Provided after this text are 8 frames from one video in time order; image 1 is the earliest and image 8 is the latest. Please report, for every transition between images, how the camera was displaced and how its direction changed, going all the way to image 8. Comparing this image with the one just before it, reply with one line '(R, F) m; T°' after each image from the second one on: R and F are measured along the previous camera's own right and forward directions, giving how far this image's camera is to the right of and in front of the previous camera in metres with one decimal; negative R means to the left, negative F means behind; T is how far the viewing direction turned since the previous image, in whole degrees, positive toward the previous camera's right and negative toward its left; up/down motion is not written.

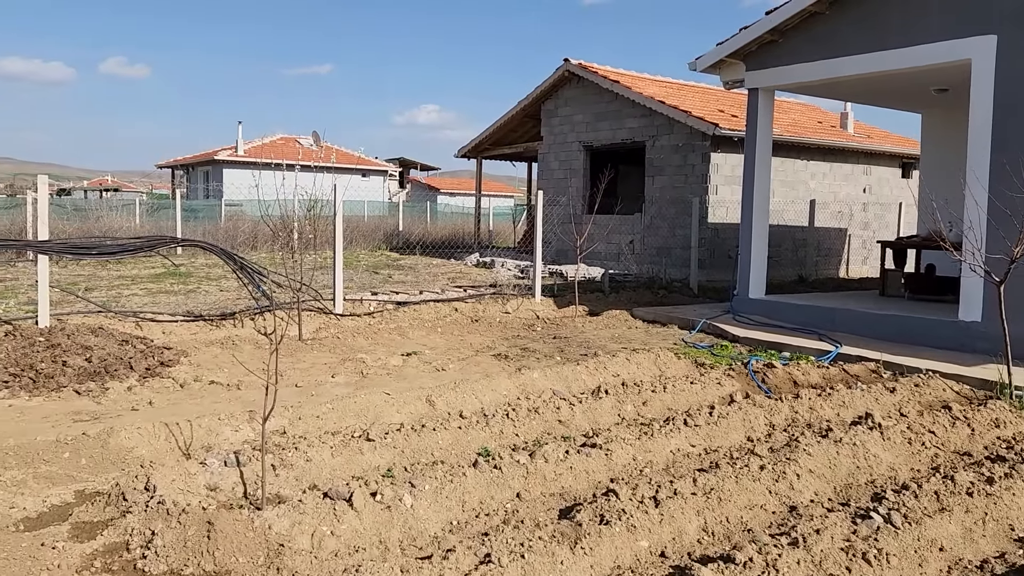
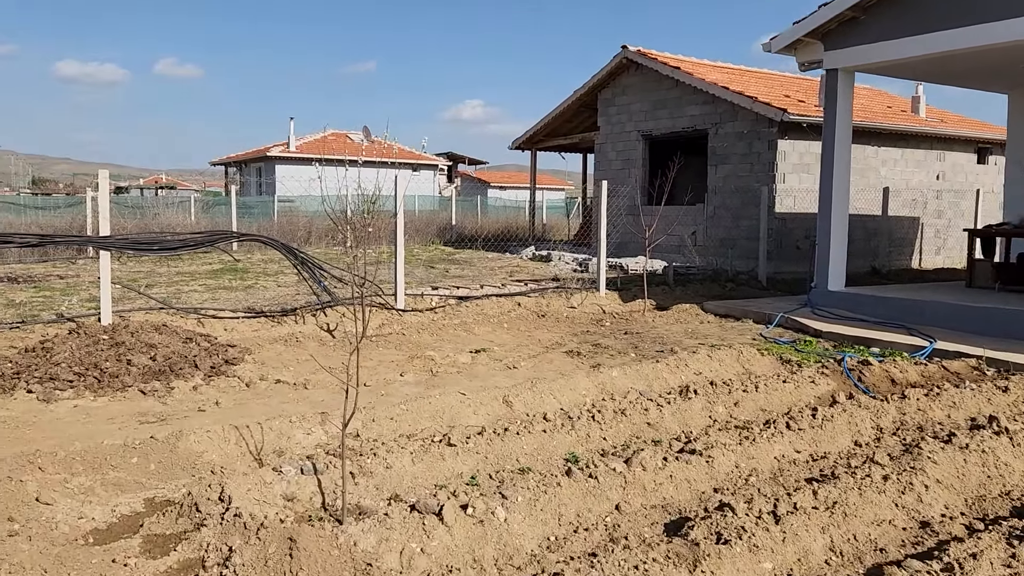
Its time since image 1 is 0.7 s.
(-0.2, +0.3) m; -3°
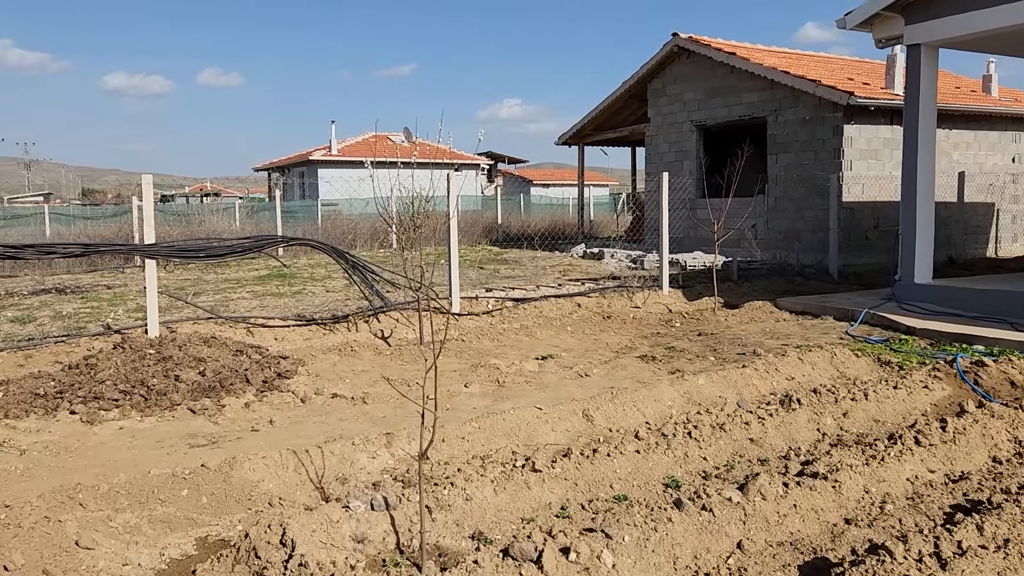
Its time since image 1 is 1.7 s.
(-0.2, +0.4) m; -3°
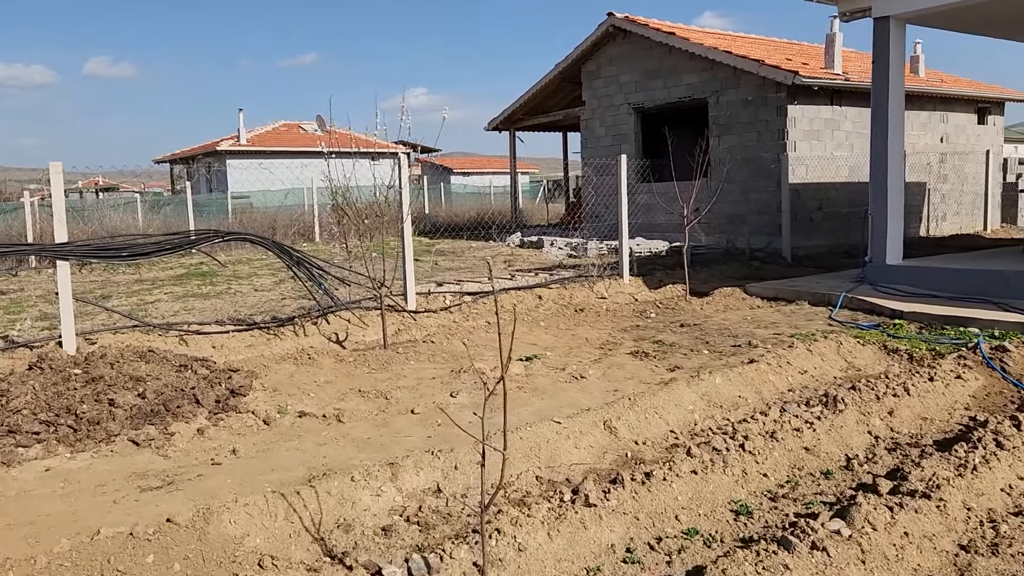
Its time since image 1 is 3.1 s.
(-0.4, +0.6) m; +6°
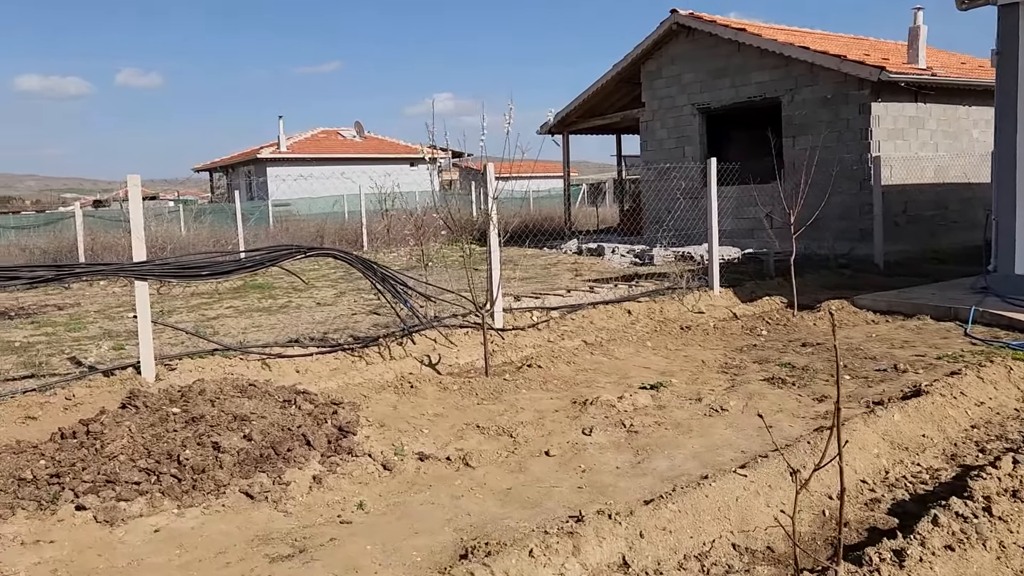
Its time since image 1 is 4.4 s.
(-0.6, +0.5) m; -2°
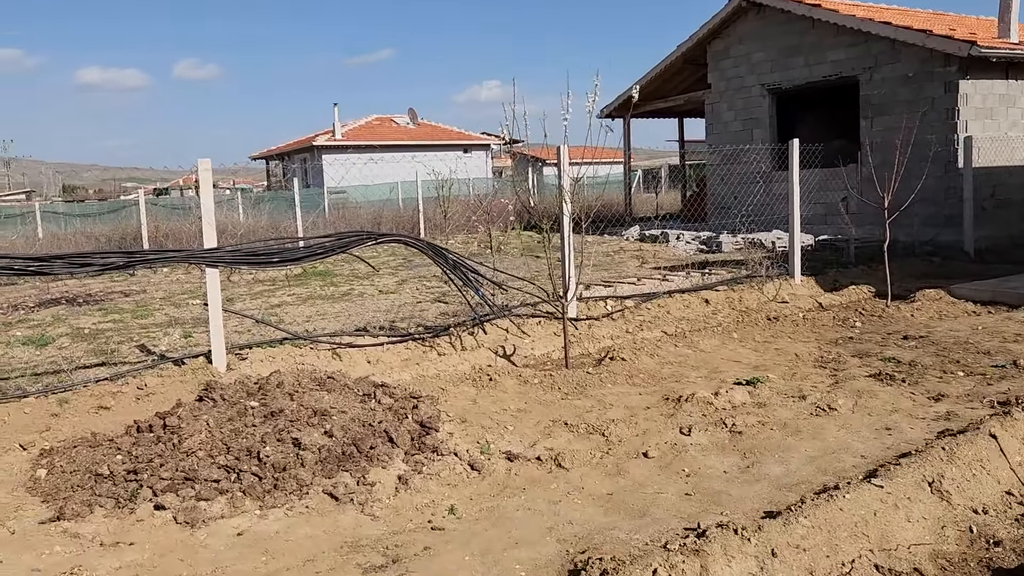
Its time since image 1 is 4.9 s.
(-0.2, +0.3) m; -3°
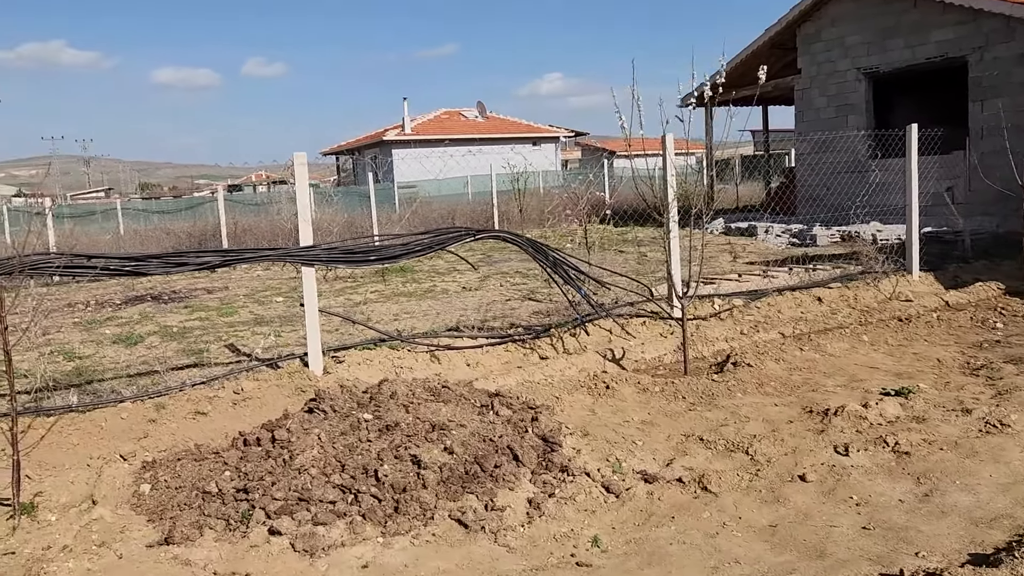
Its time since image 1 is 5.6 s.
(-0.3, +0.3) m; -4°
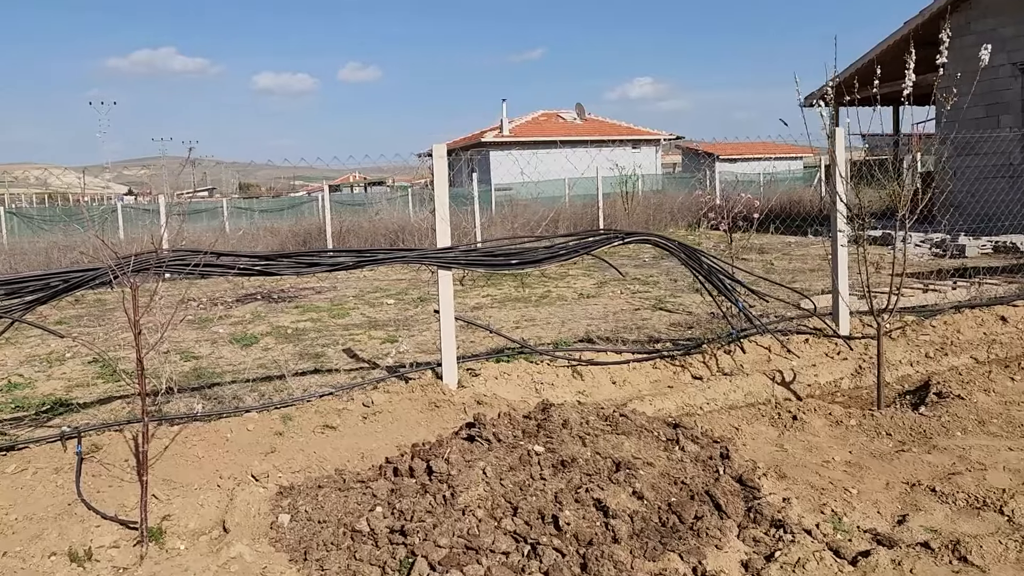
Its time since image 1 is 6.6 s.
(-0.4, +0.5) m; -6°
